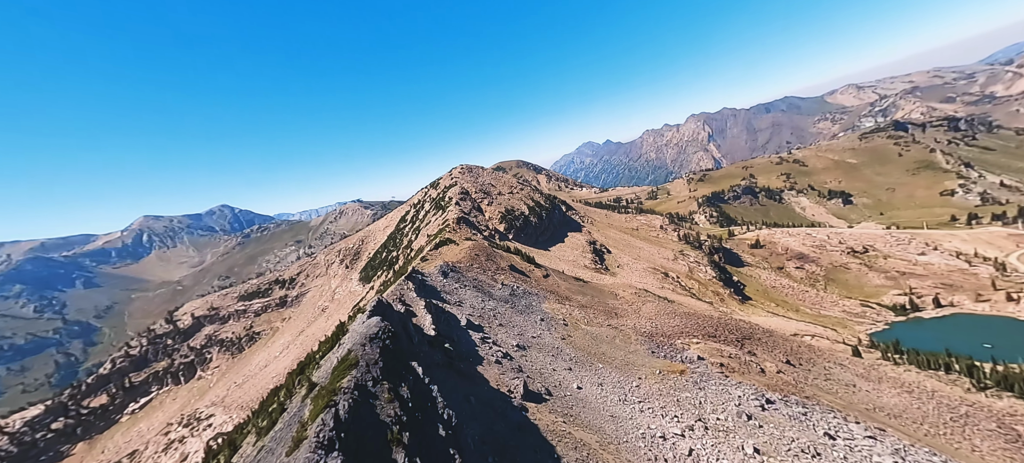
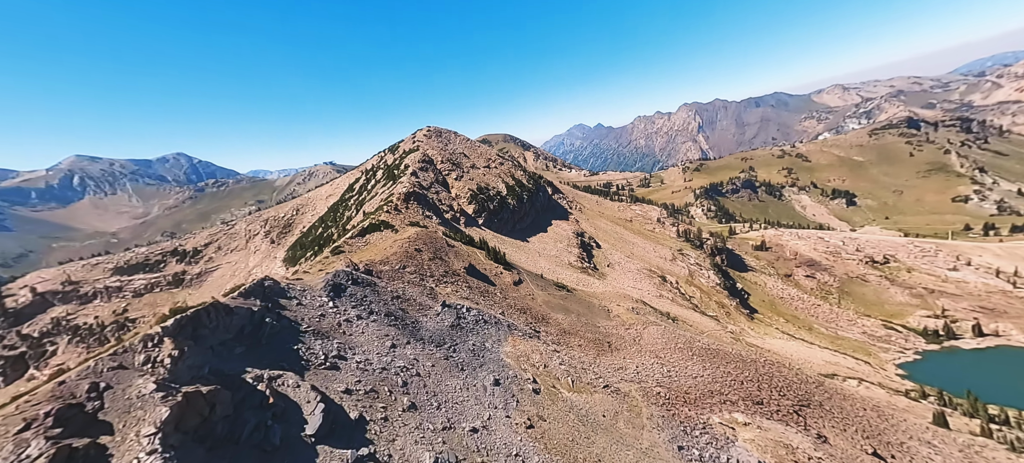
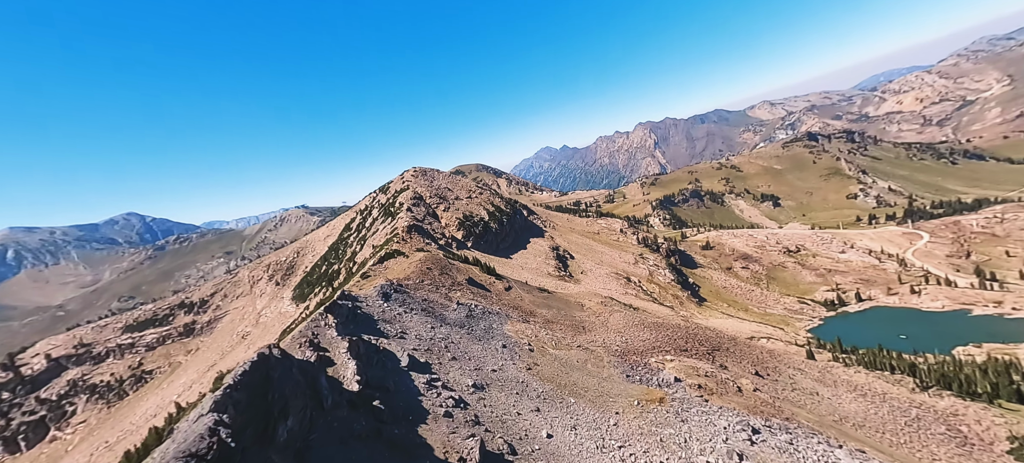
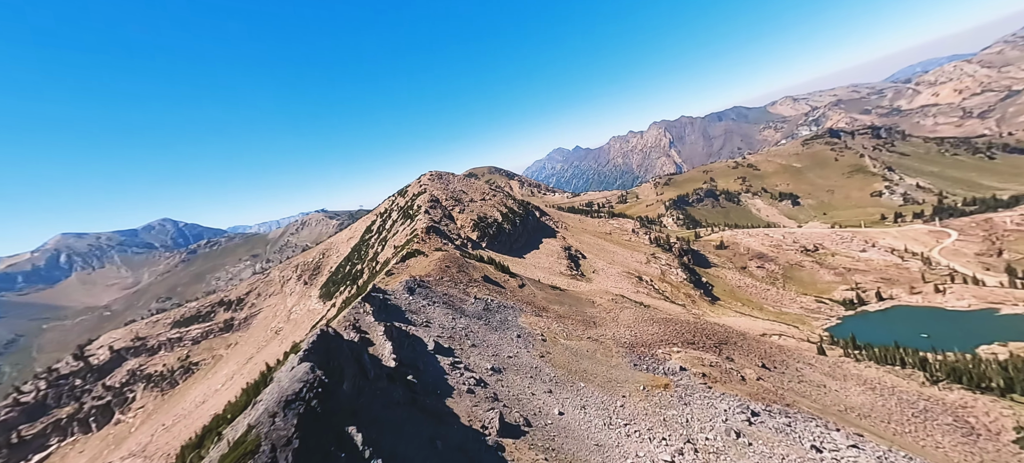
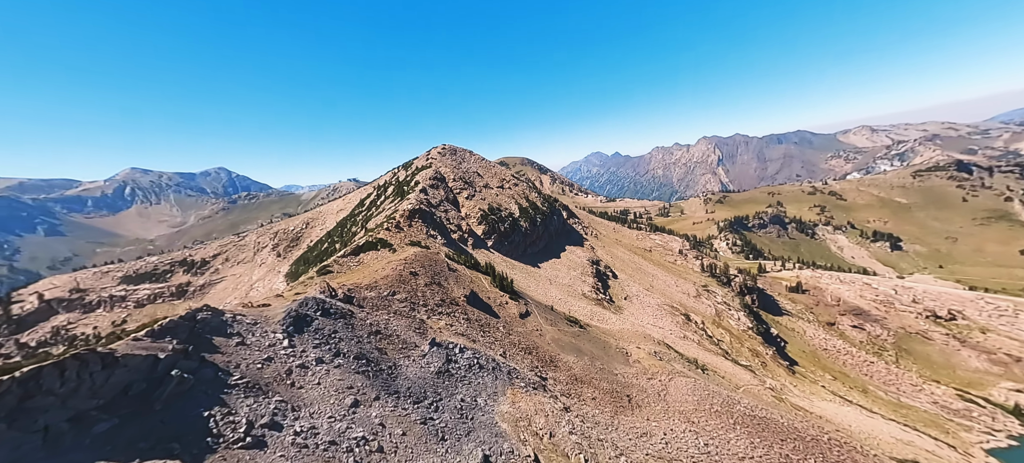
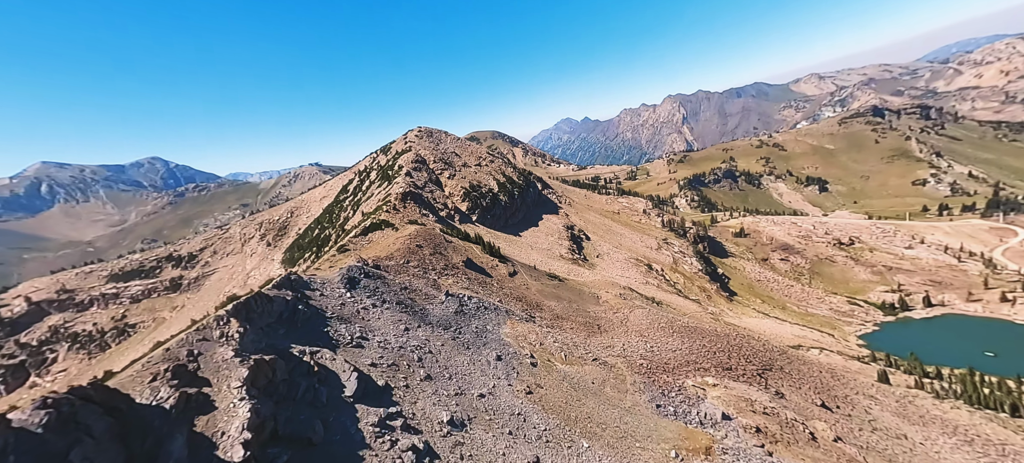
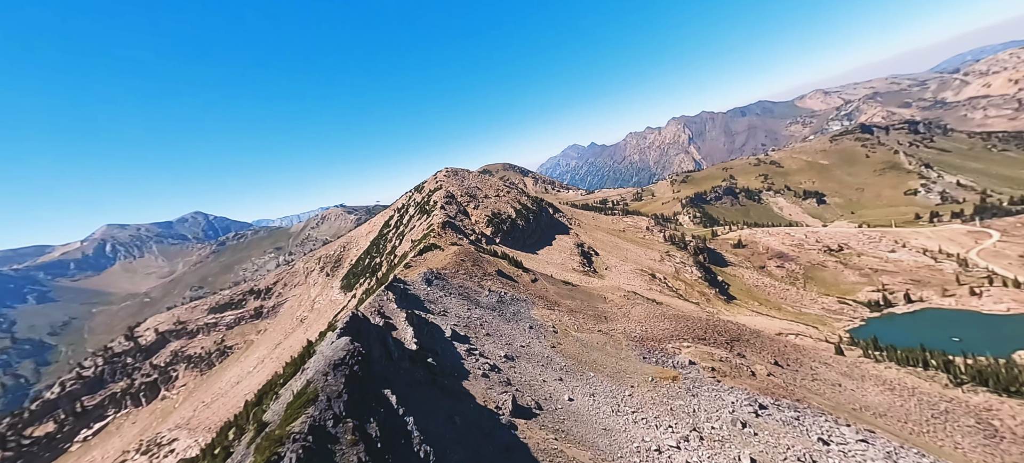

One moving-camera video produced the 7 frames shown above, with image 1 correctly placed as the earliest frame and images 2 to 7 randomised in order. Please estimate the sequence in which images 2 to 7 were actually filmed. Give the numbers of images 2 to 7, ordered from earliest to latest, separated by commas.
7, 4, 3, 6, 2, 5
